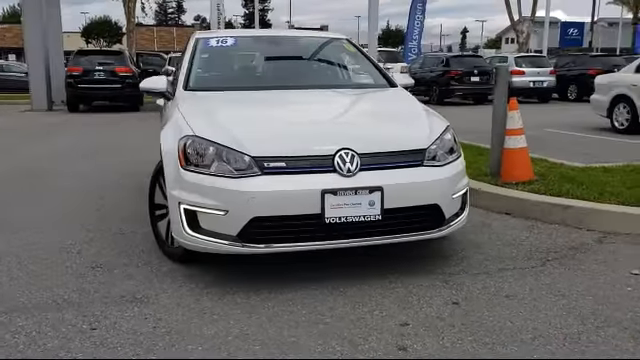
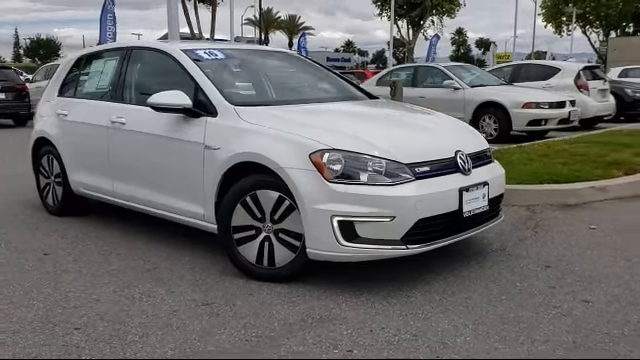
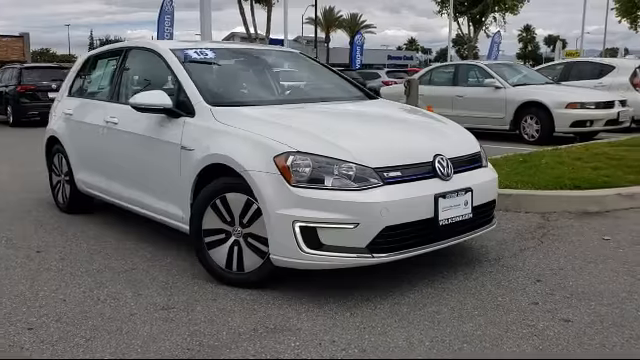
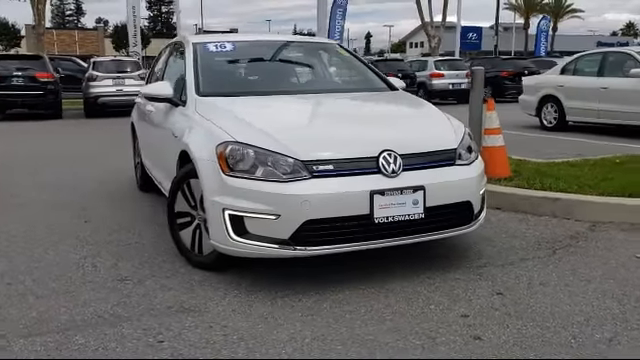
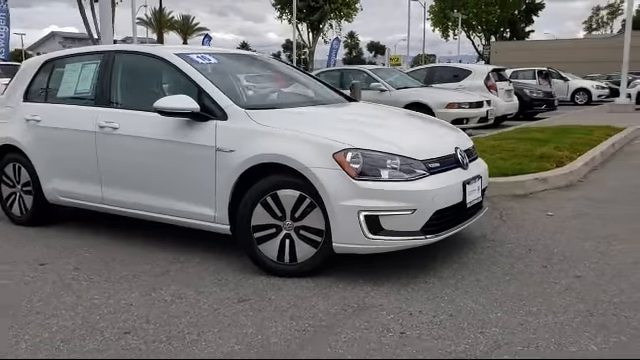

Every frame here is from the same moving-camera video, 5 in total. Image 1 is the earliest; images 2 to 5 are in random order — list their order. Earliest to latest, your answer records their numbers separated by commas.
4, 3, 2, 5
